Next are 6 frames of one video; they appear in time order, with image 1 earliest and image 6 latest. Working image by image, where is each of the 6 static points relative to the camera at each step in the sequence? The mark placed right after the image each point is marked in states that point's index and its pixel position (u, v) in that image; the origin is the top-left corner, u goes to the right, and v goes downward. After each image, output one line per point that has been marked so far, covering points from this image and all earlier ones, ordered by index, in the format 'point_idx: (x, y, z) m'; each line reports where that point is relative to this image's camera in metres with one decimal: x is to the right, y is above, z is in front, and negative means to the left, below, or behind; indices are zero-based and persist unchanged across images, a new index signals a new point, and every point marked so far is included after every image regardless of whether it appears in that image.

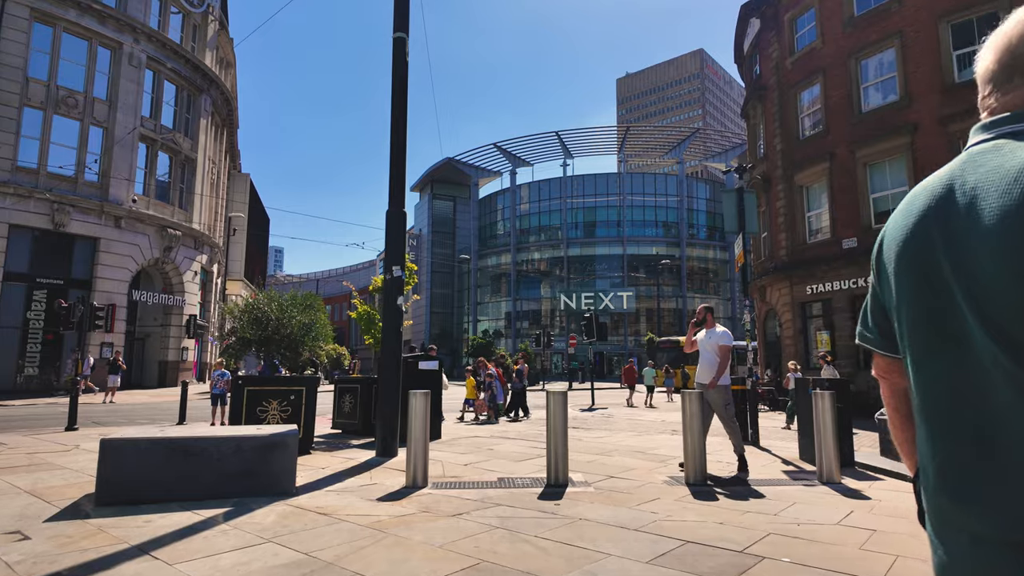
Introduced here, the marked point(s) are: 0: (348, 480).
0: (-1.6, -1.9, +5.9) m
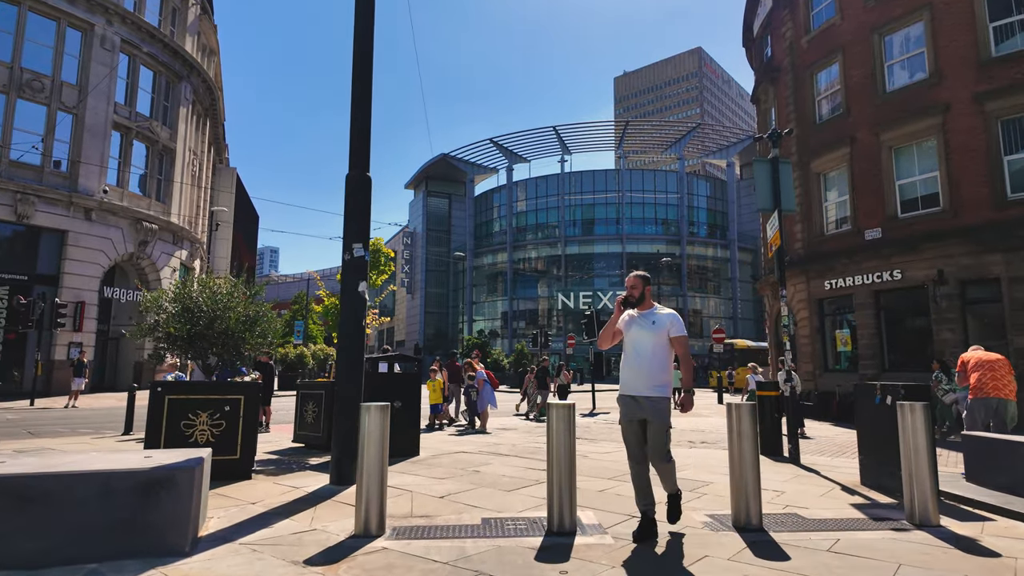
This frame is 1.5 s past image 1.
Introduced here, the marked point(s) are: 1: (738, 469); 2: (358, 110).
0: (-1.7, -1.7, +4.4) m
1: (+1.7, -1.3, +4.4) m
2: (-1.6, +1.8, +6.2) m
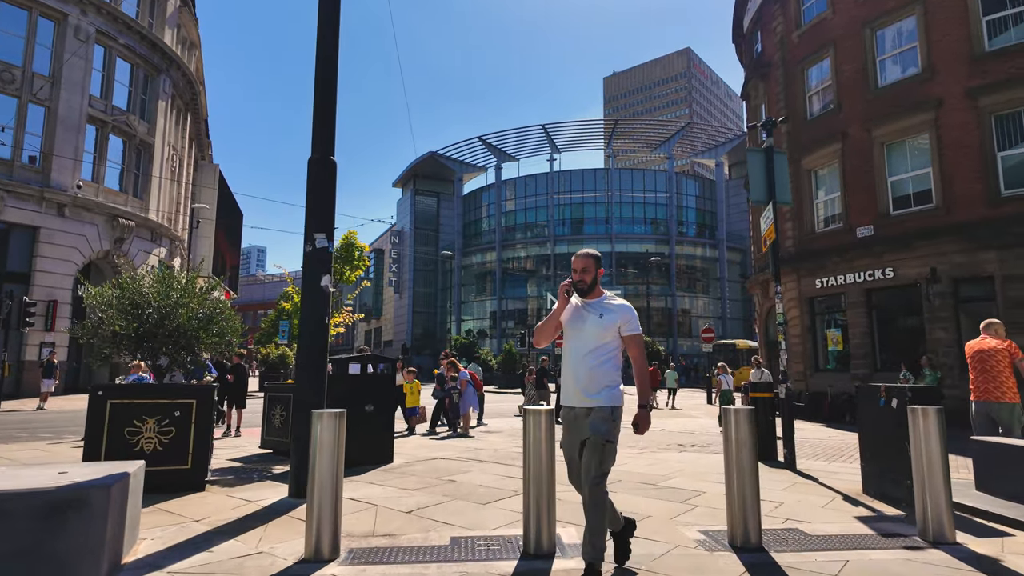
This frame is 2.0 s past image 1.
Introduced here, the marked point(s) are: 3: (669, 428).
0: (-1.9, -1.7, +3.9) m
1: (+1.5, -1.3, +4.0) m
2: (-1.8, +1.9, +5.7) m
3: (+3.6, -3.2, +13.8) m
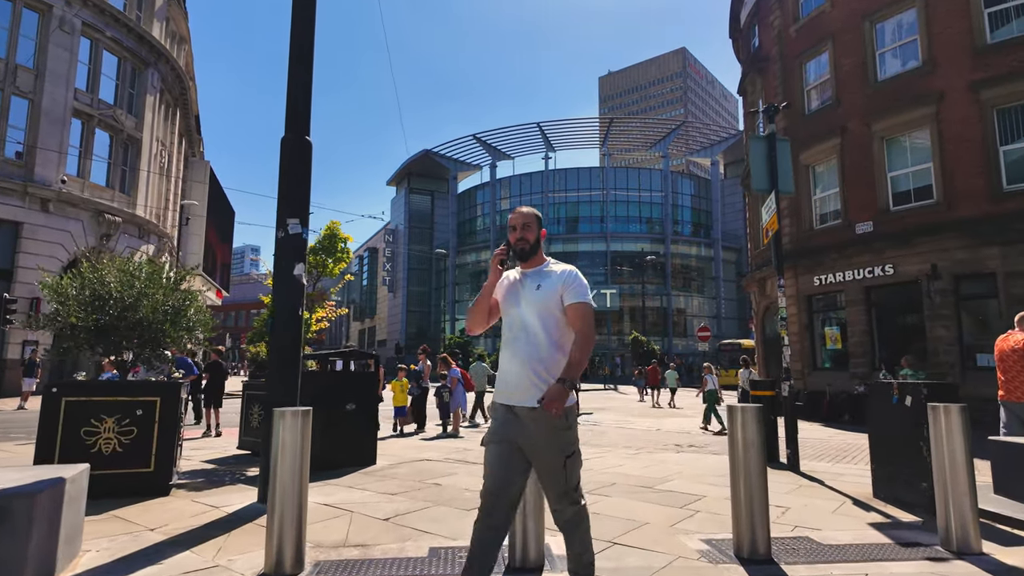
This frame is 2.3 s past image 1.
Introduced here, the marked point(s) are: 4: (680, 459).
0: (-2.0, -1.6, +3.5) m
1: (+1.4, -1.2, +3.6) m
2: (-1.9, +2.0, +5.3) m
3: (+3.4, -3.1, +13.5) m
4: (+2.1, -2.2, +7.7) m
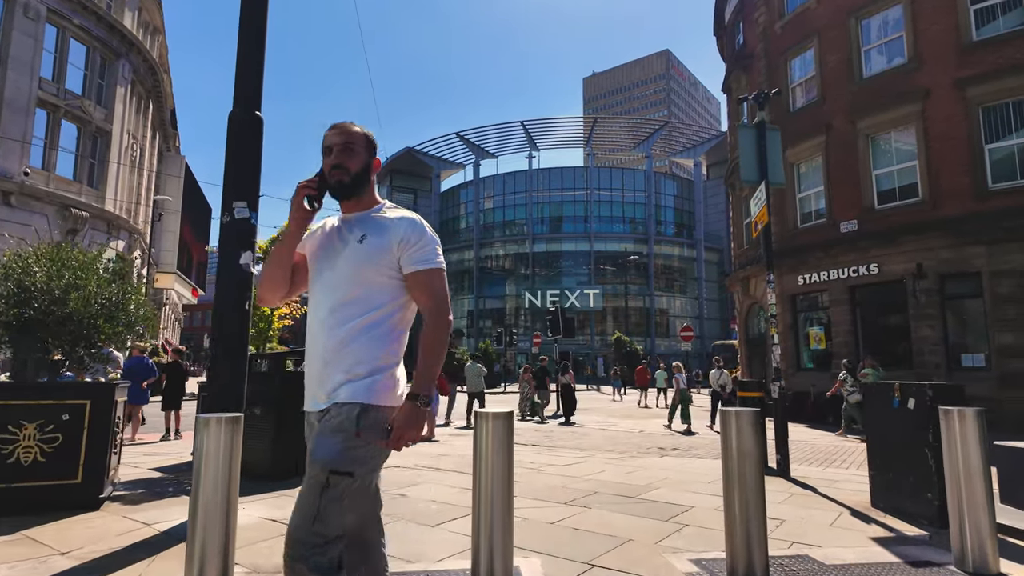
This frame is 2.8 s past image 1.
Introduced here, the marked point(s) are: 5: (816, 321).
0: (-2.1, -1.5, +3.0) m
1: (+1.2, -1.2, +3.2) m
2: (-2.1, +2.1, +4.8) m
3: (+3.0, -3.1, +13.1) m
4: (+1.8, -2.1, +7.3) m
5: (+9.0, -1.0, +17.7) m
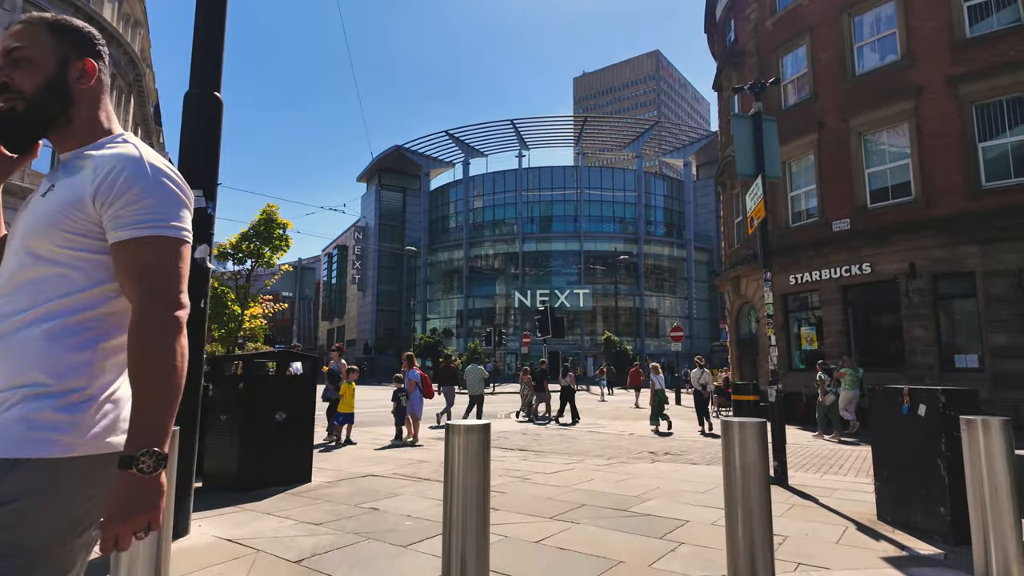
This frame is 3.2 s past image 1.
0: (-2.2, -1.5, +2.6) m
1: (+1.1, -1.1, +2.9) m
2: (-2.3, +2.1, +4.4) m
3: (+2.7, -3.1, +12.8) m
4: (+1.7, -2.1, +7.0) m
5: (+8.6, -0.9, +17.5) m
